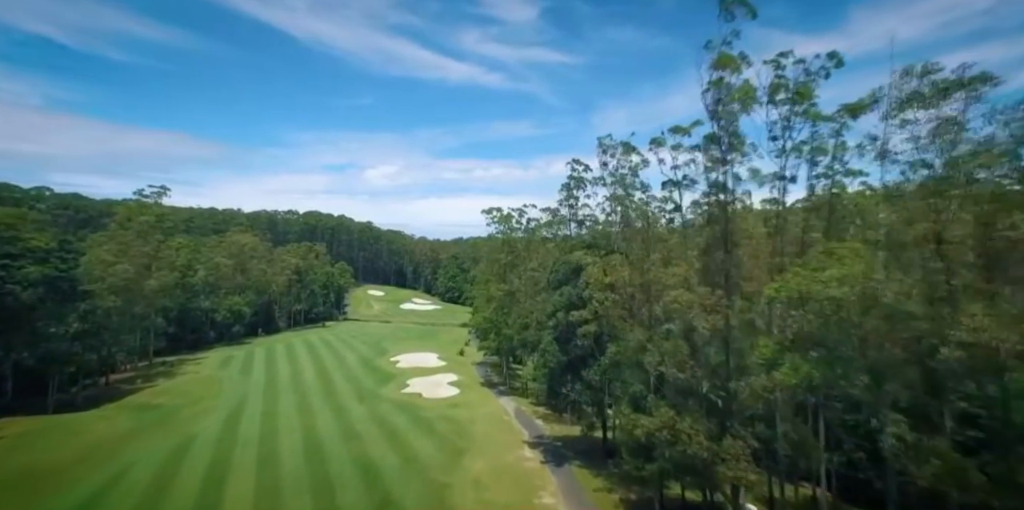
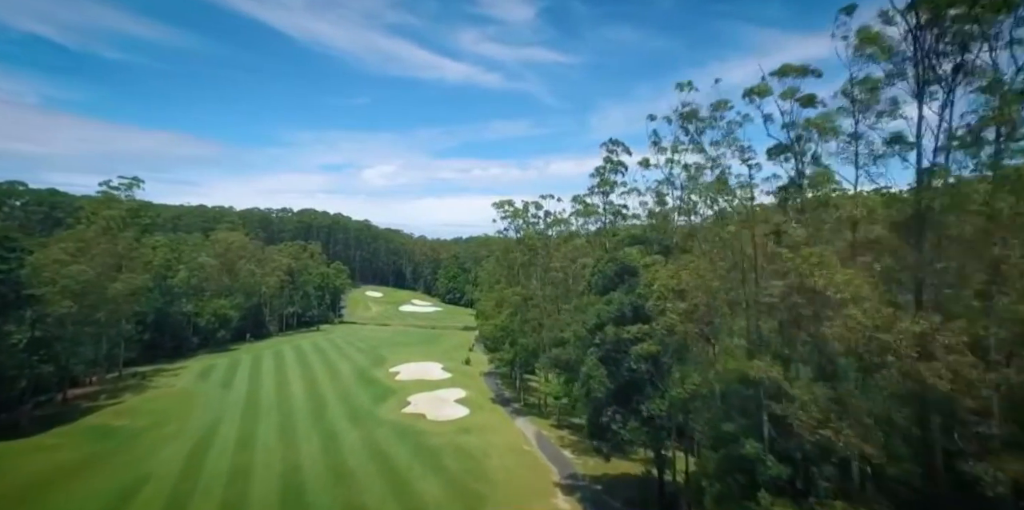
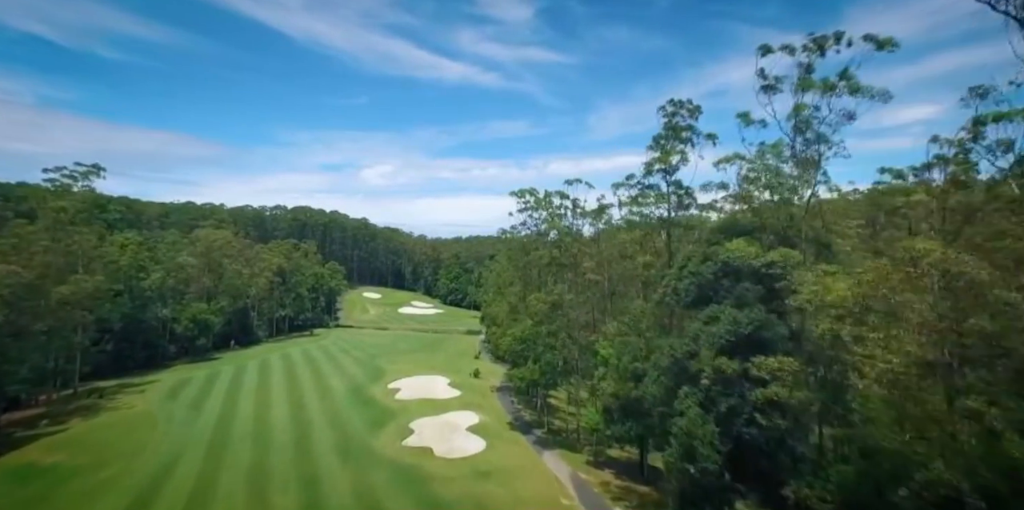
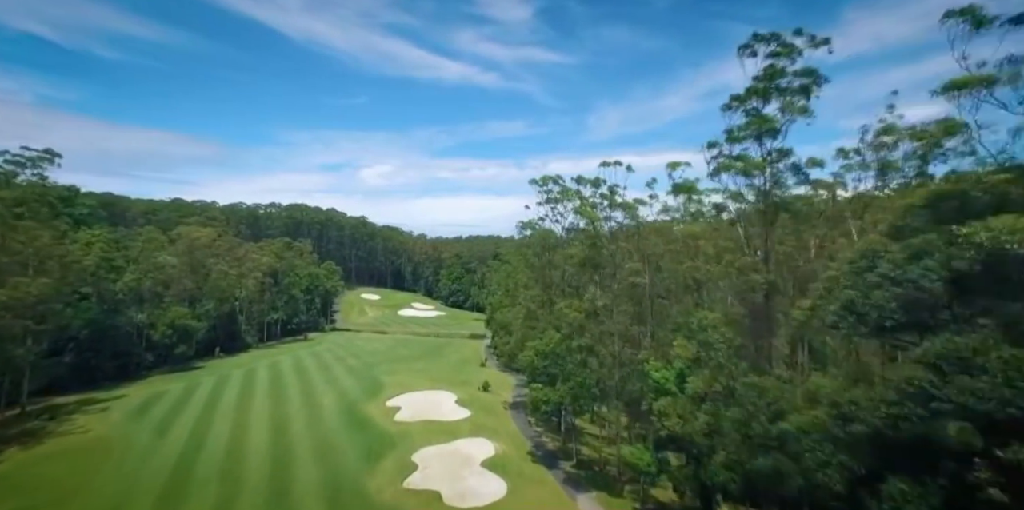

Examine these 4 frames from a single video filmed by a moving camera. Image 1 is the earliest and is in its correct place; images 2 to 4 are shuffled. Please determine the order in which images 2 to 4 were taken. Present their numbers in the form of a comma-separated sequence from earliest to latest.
2, 3, 4
